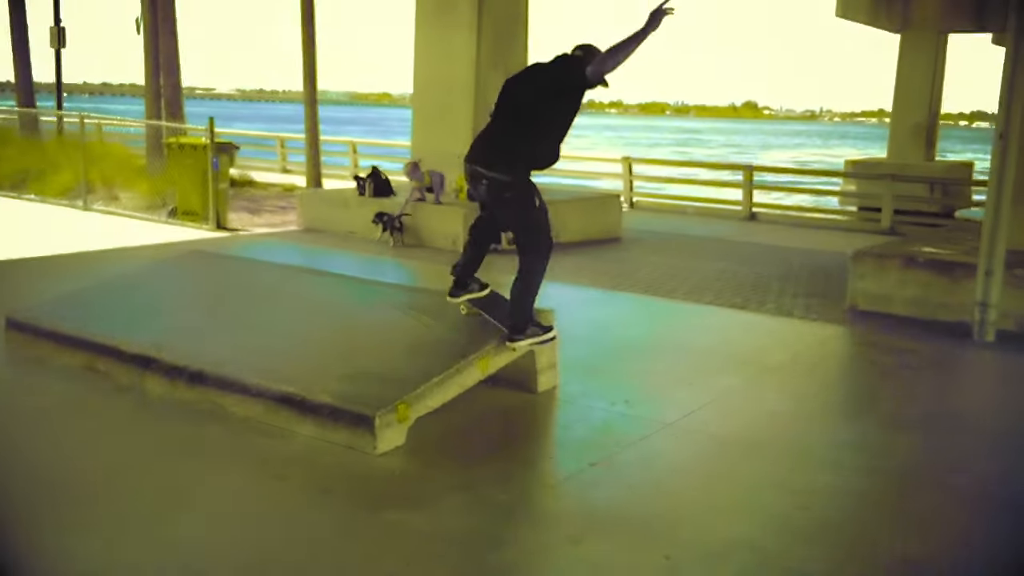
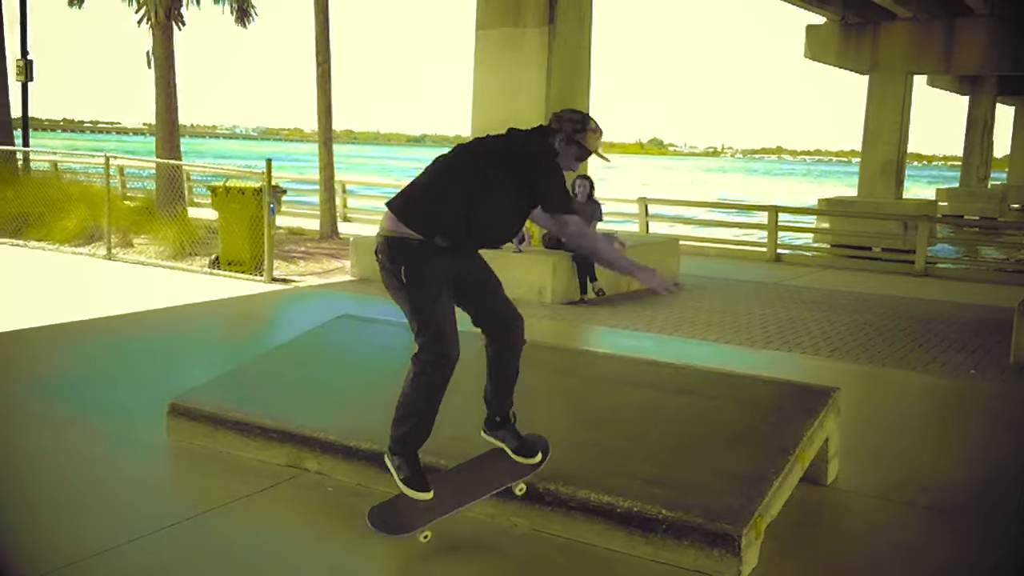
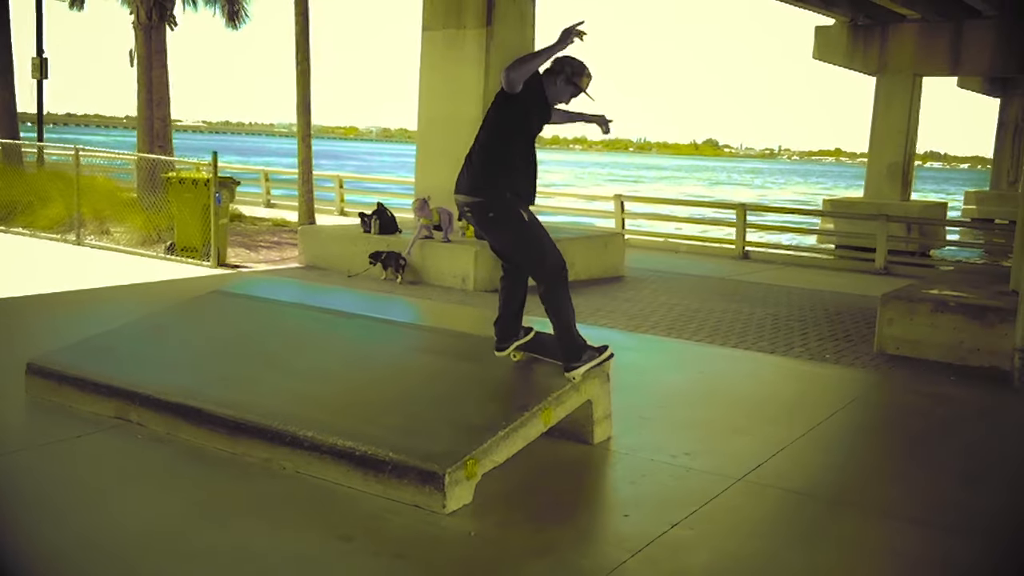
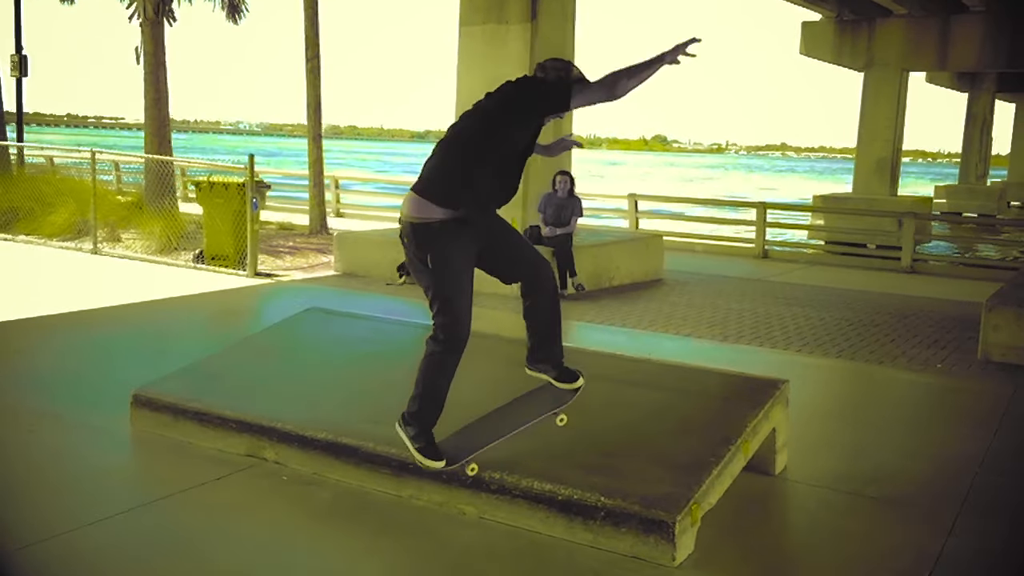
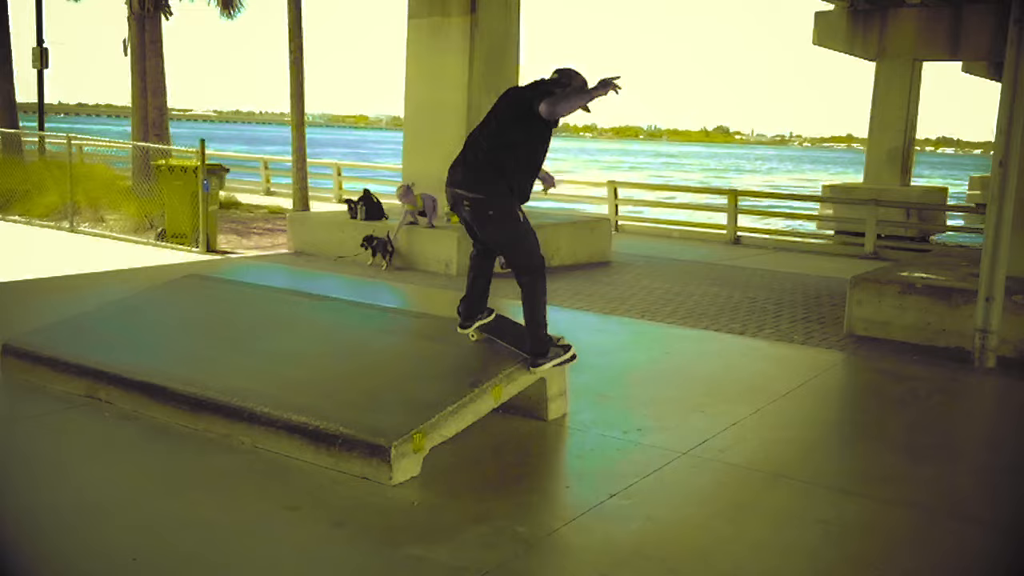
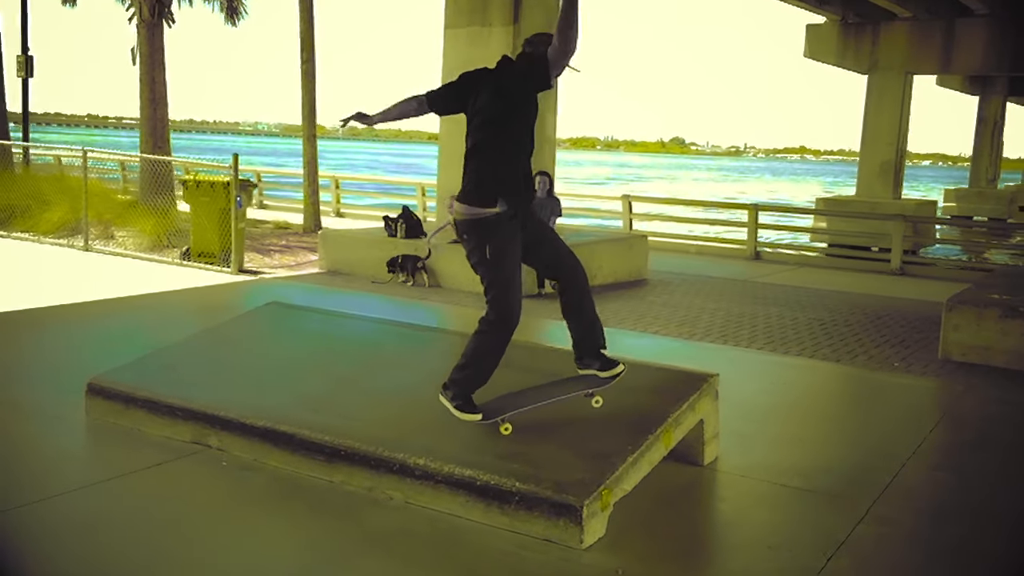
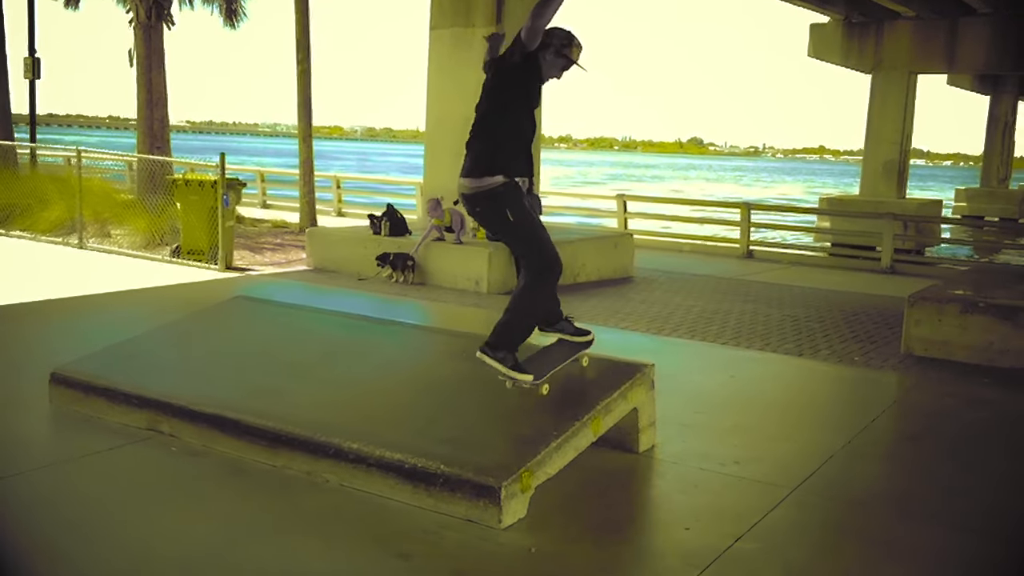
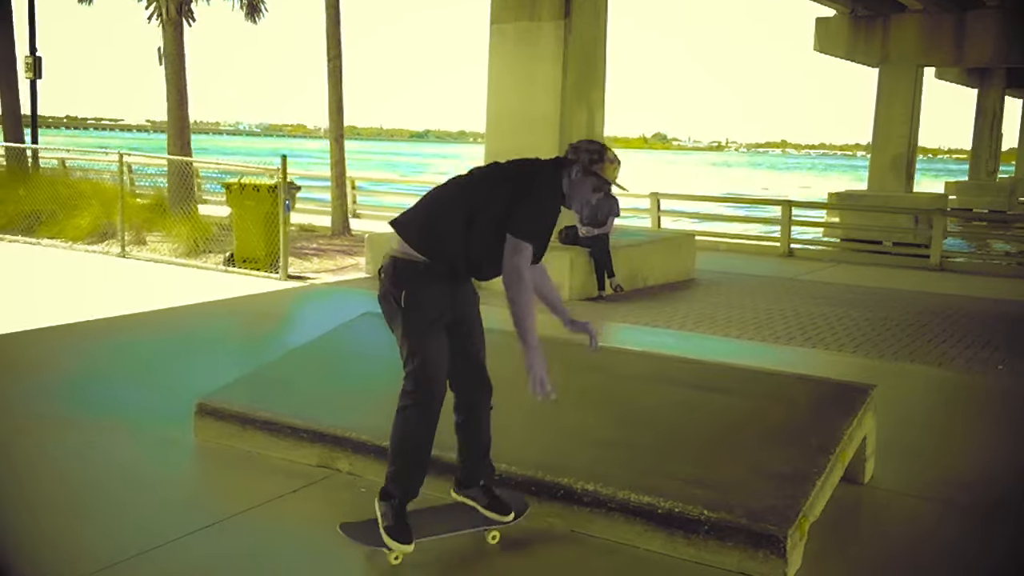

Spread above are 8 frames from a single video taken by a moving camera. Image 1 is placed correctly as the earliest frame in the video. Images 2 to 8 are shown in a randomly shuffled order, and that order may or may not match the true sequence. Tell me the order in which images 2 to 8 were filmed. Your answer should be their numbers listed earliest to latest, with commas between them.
5, 3, 7, 6, 4, 2, 8
